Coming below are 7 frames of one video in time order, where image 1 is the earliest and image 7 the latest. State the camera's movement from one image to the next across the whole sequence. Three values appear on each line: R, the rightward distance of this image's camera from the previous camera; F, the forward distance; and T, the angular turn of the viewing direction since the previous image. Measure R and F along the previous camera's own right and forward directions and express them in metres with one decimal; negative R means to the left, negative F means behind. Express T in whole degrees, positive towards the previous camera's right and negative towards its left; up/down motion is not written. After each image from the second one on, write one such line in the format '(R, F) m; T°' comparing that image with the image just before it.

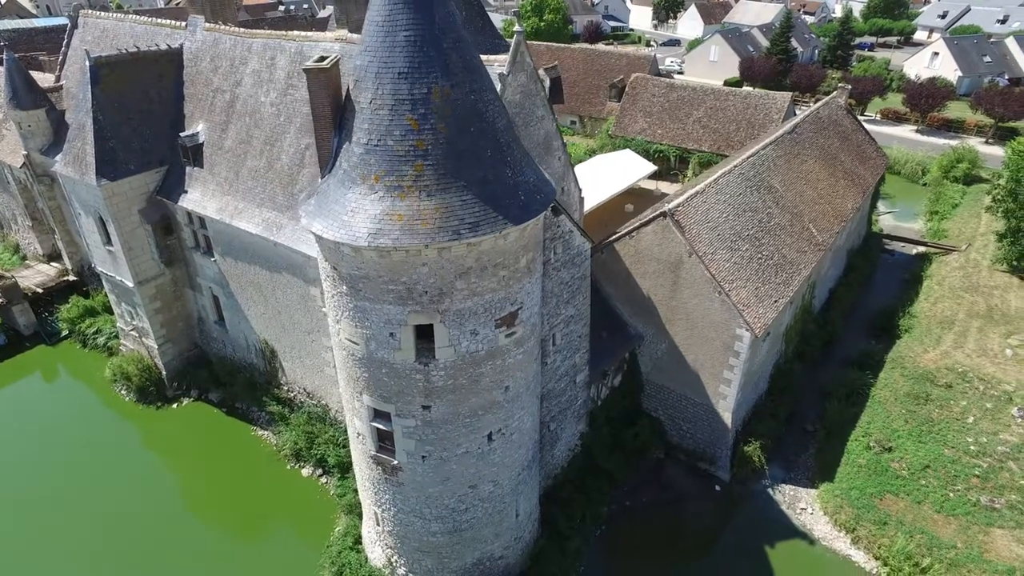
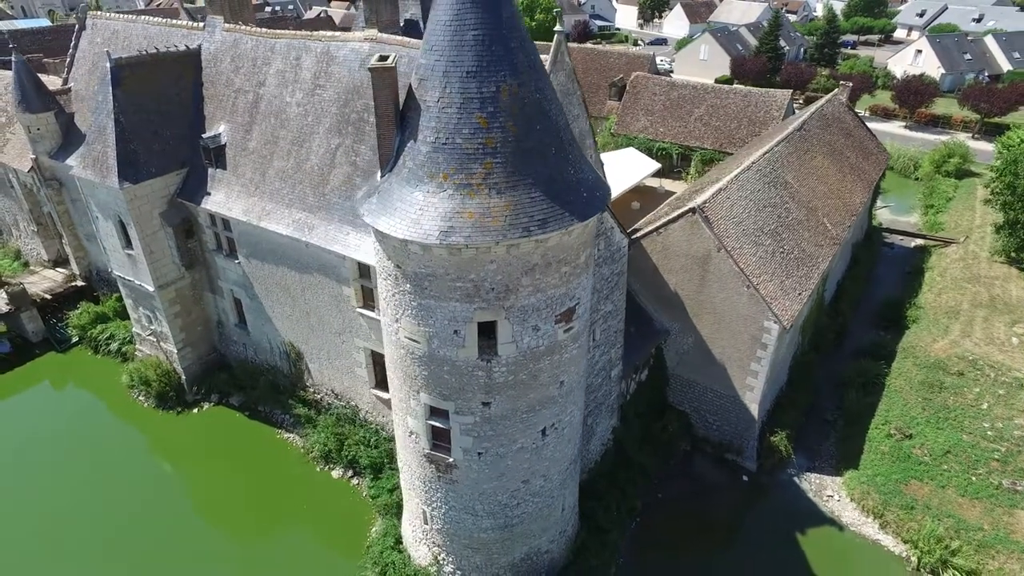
(-1.3, -0.1) m; +2°
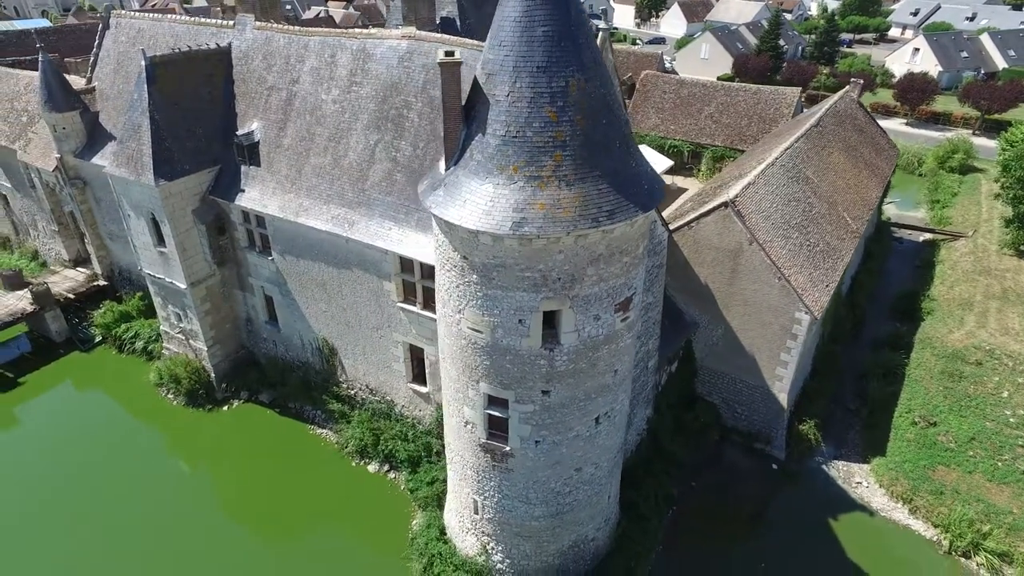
(-1.2, -0.2) m; +1°
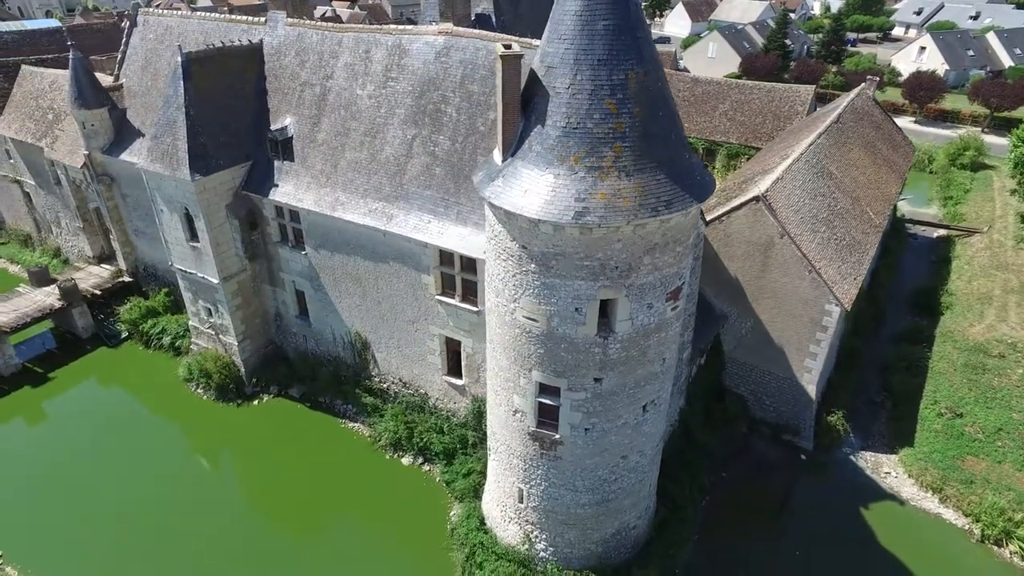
(-1.0, -0.2) m; 0°
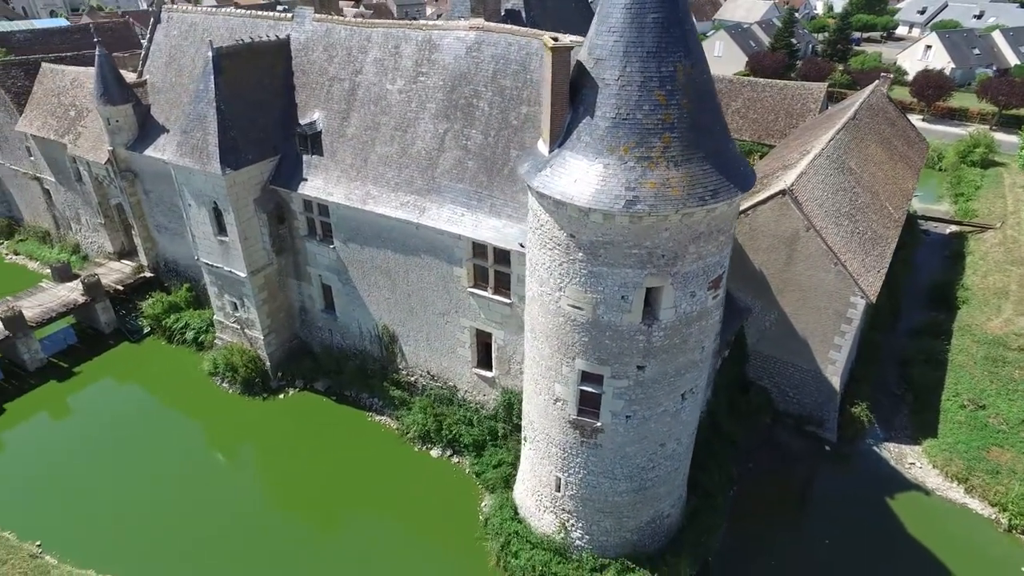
(-0.8, -0.1) m; 0°
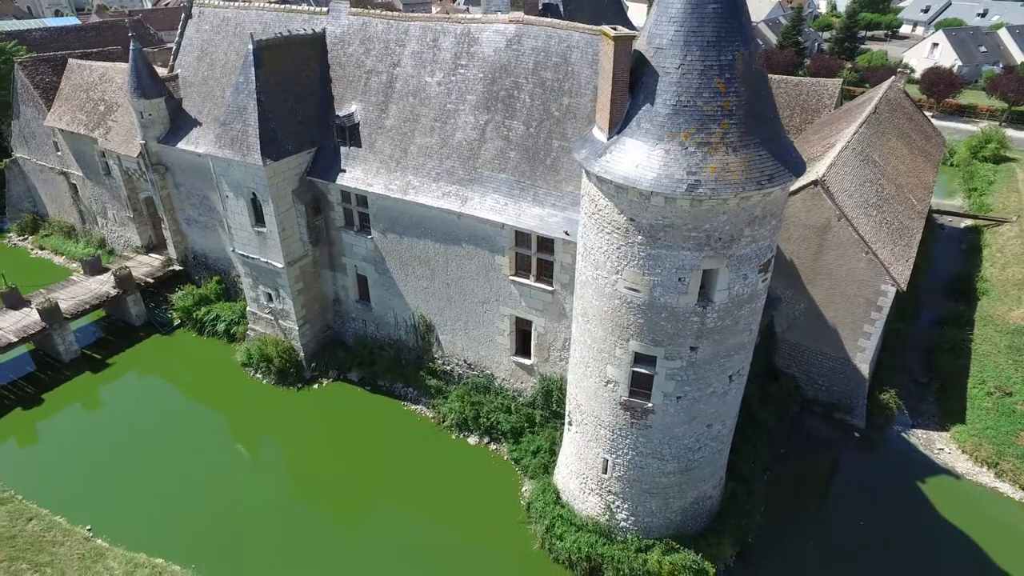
(-1.1, -0.3) m; 0°
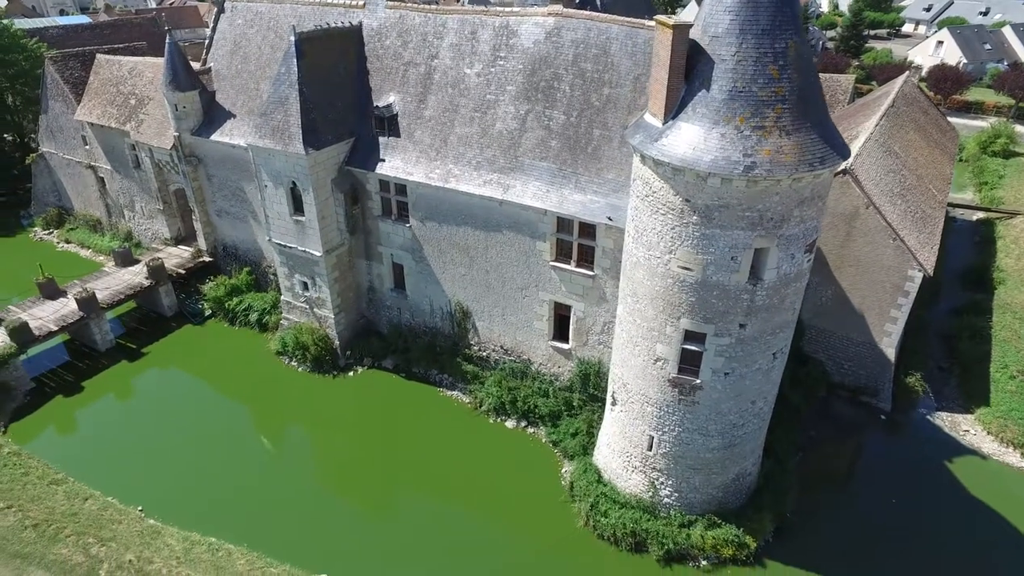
(-1.2, -0.4) m; 0°
